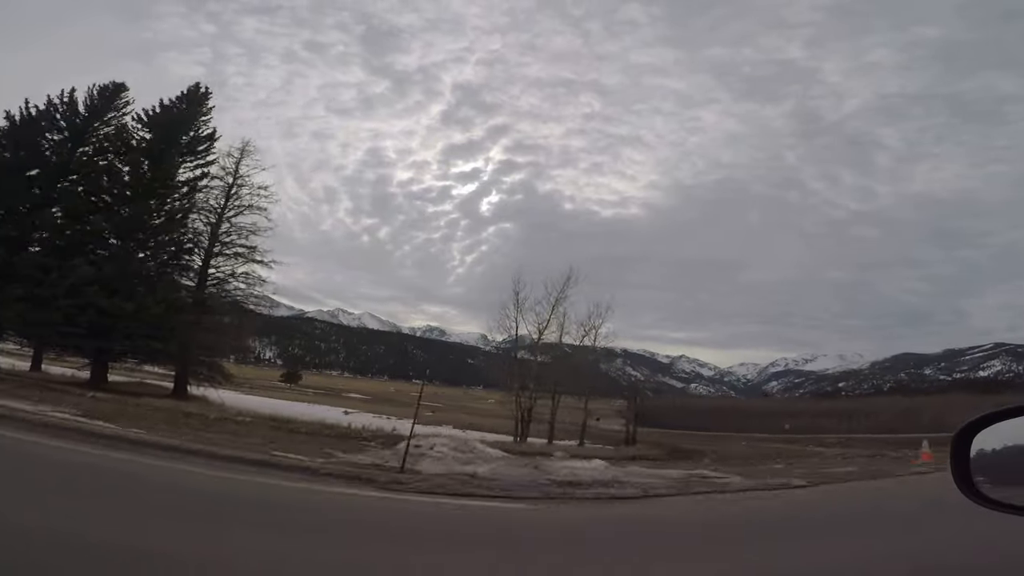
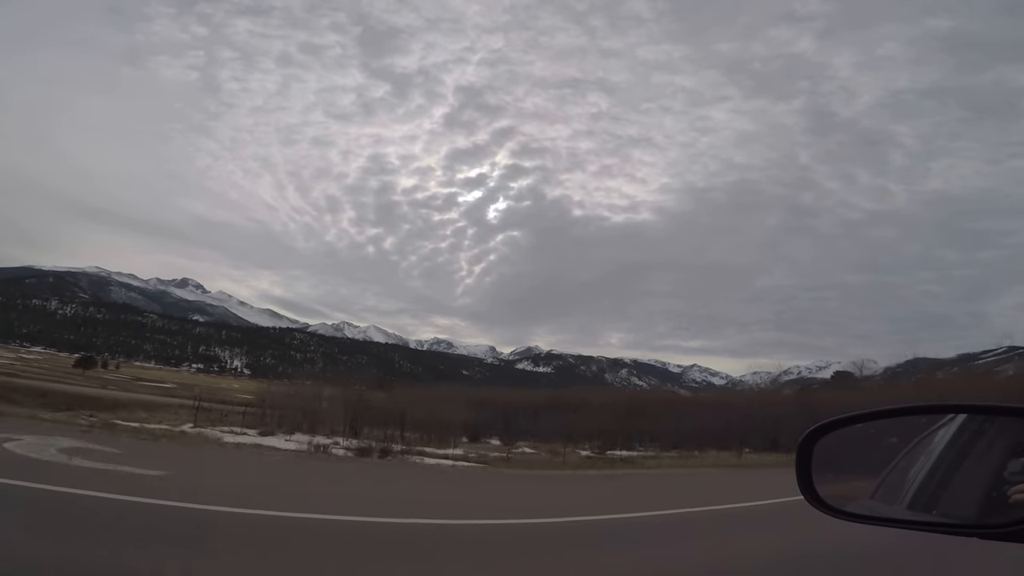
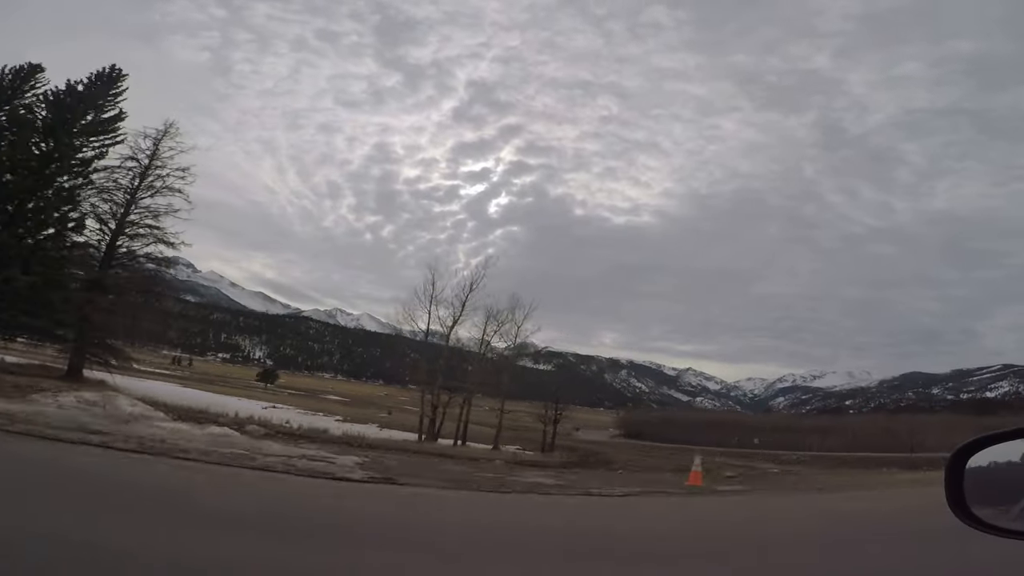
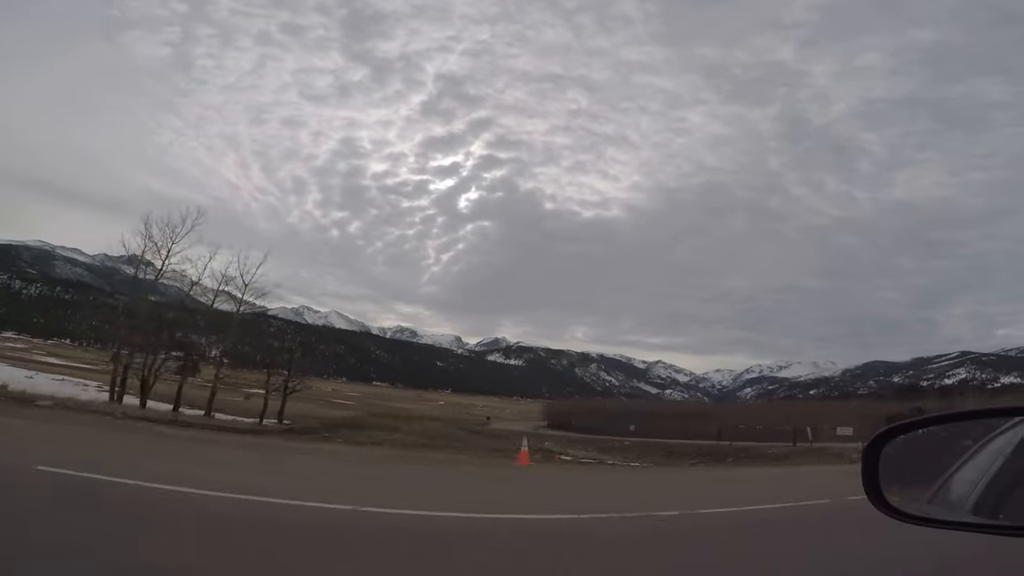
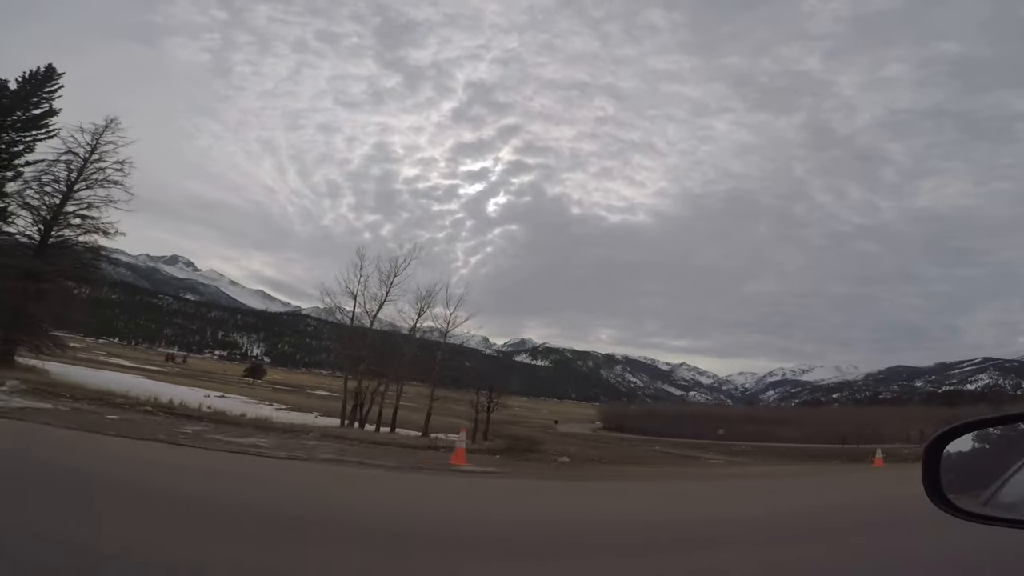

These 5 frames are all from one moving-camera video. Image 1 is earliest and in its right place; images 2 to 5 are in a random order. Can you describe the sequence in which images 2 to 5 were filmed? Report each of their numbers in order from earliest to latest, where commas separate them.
3, 5, 4, 2
